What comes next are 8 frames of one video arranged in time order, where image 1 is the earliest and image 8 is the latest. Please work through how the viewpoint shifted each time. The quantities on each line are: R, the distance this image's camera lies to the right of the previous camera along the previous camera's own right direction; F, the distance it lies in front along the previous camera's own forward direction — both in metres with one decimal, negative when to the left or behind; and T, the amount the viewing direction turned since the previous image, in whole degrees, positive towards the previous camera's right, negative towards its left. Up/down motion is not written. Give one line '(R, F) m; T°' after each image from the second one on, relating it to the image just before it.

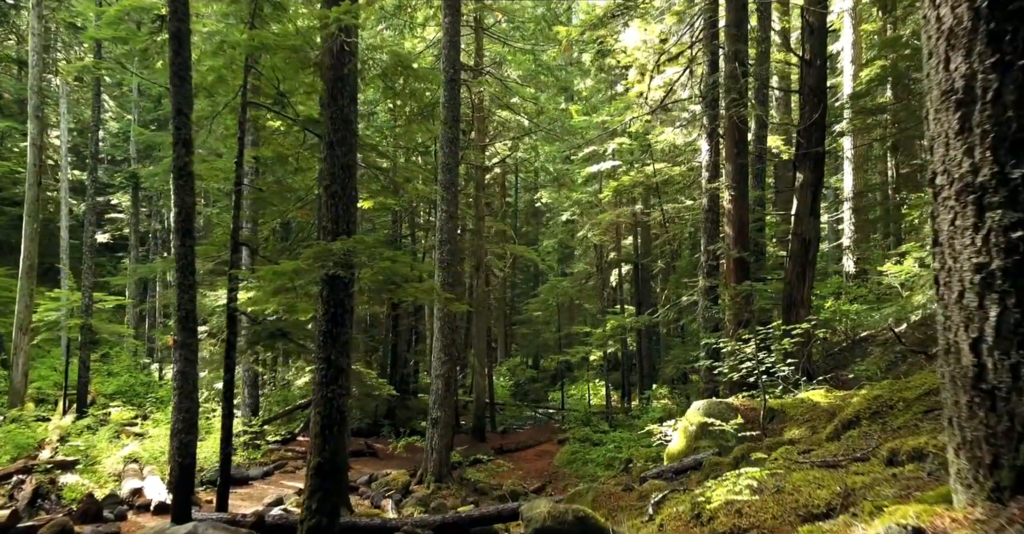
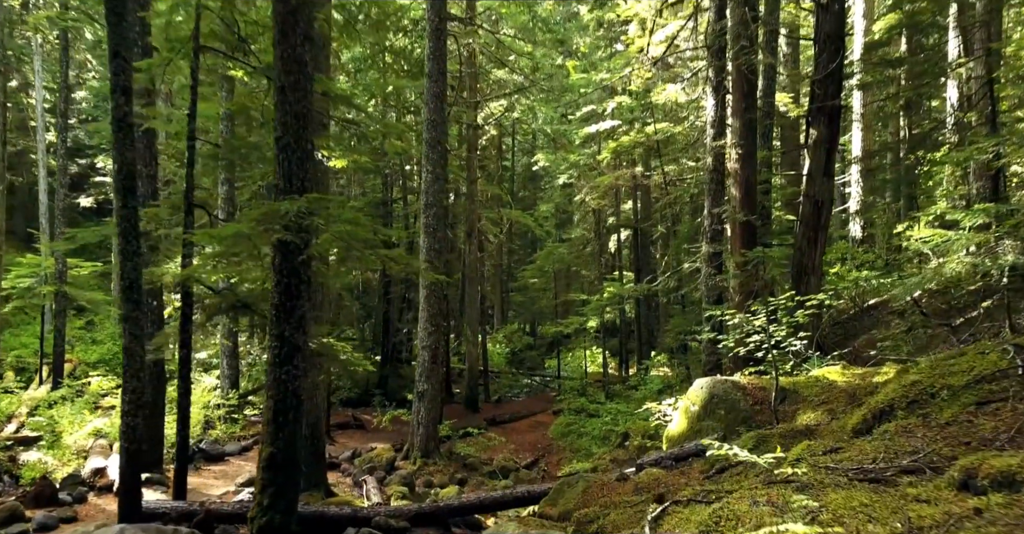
(+0.2, +1.0) m; 0°
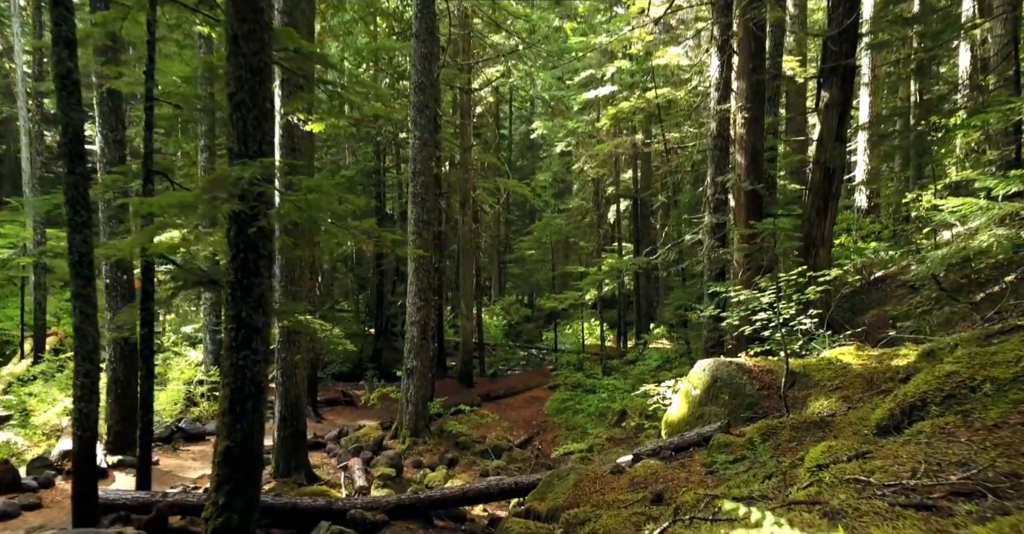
(+0.1, +0.8) m; 0°
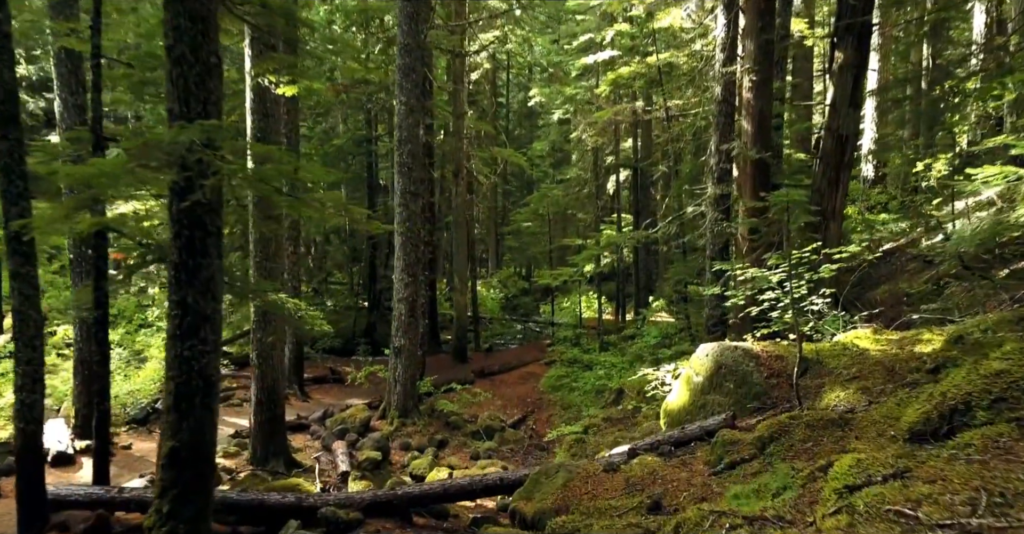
(+0.1, +0.8) m; 0°
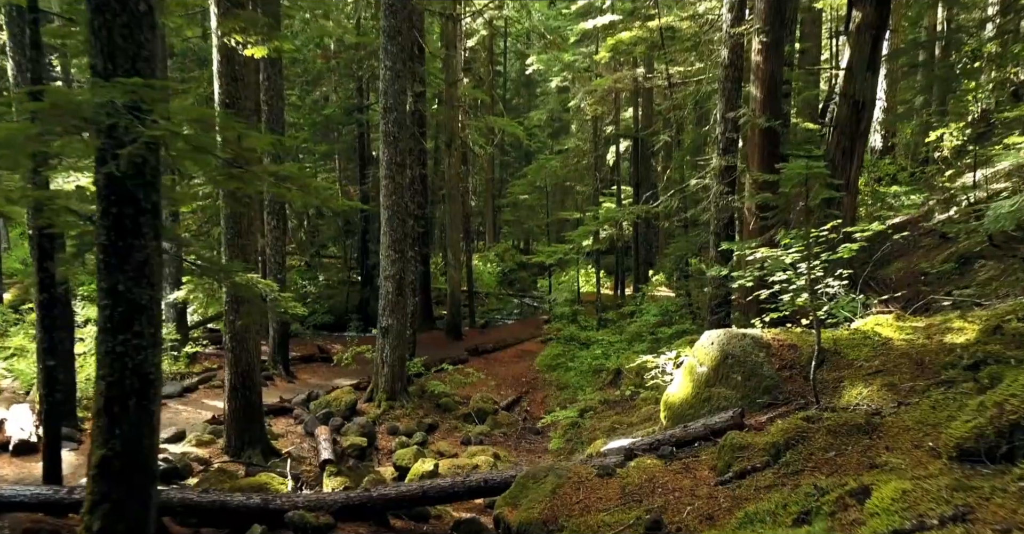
(+0.1, +0.8) m; 0°
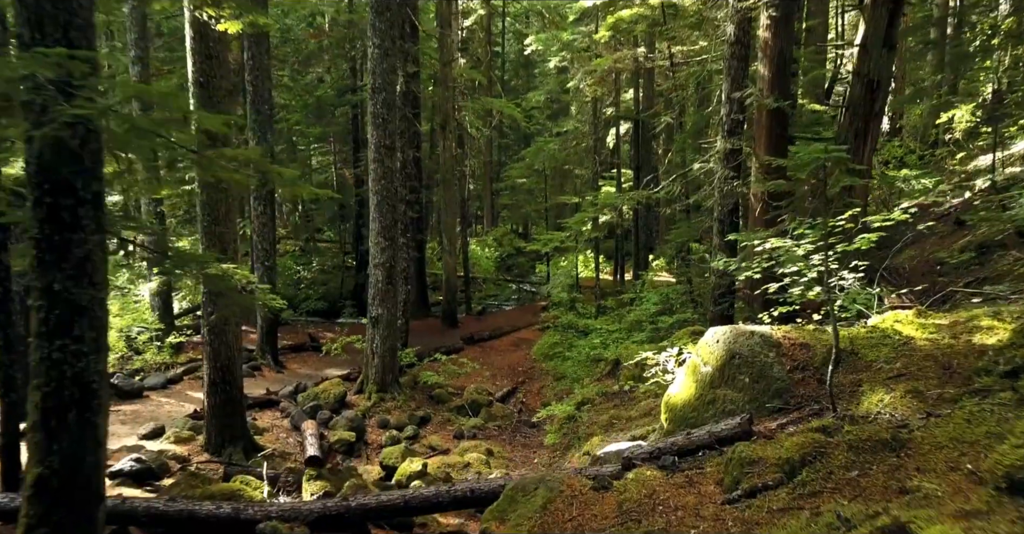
(+0.1, +0.6) m; 0°
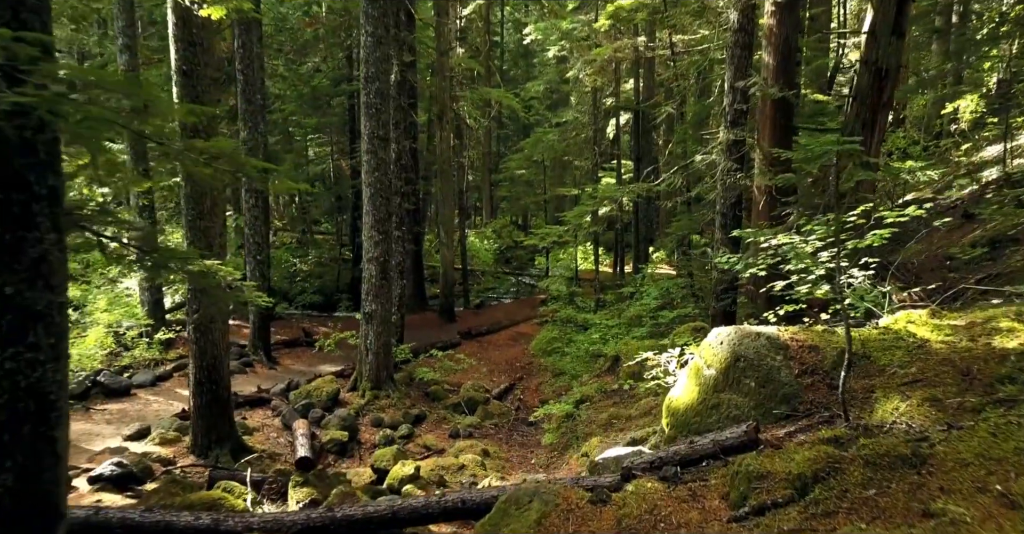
(+0.1, +0.3) m; 0°
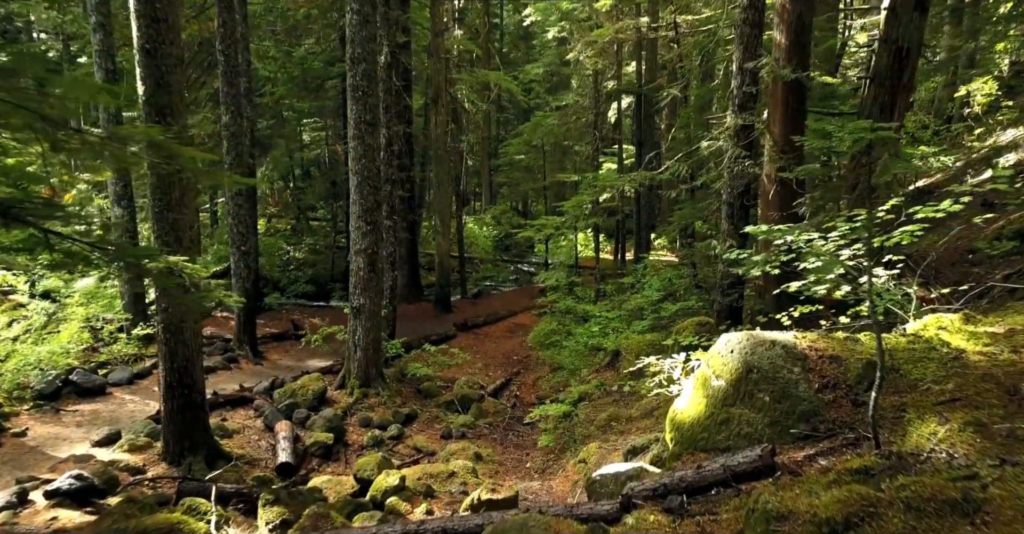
(+0.1, +0.7) m; 0°
